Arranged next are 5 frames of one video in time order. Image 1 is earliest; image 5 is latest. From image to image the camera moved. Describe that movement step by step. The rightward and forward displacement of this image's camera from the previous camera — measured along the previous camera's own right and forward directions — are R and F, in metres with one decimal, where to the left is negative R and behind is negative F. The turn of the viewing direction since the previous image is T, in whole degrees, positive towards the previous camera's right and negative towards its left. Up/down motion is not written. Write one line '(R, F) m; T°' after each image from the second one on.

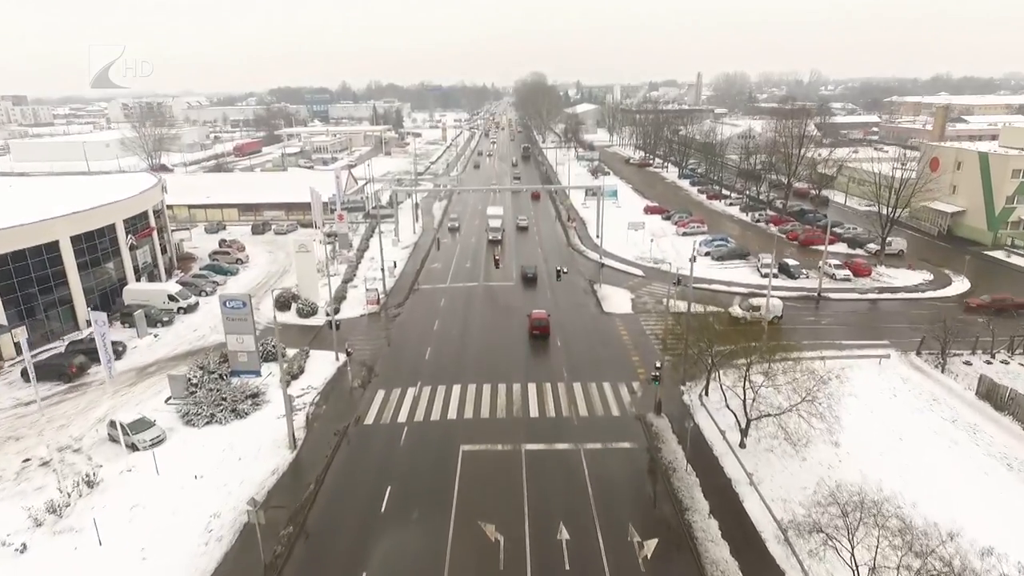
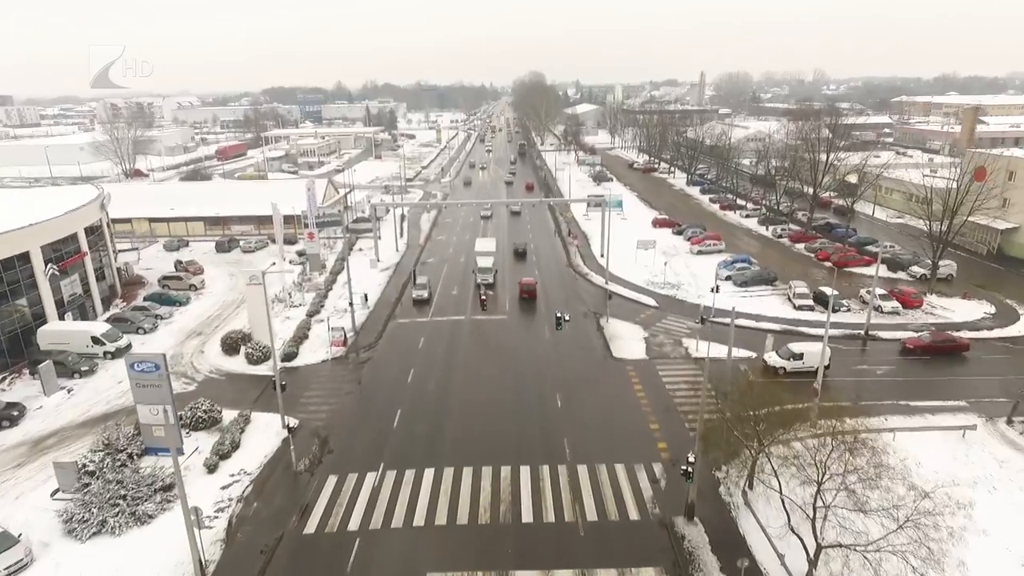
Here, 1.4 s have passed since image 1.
(+0.5, +6.2) m; 0°
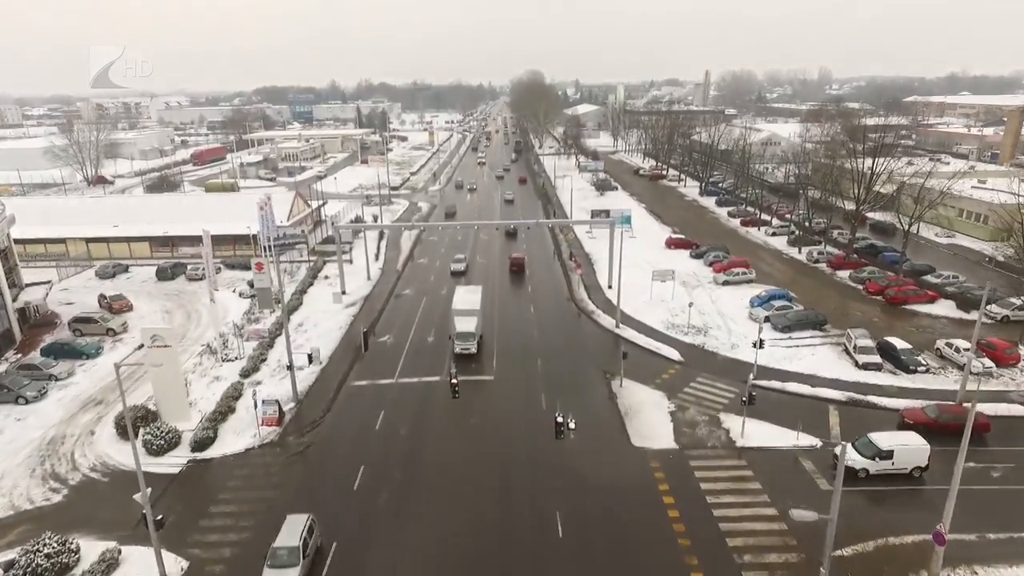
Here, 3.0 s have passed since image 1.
(+0.6, +7.9) m; 0°
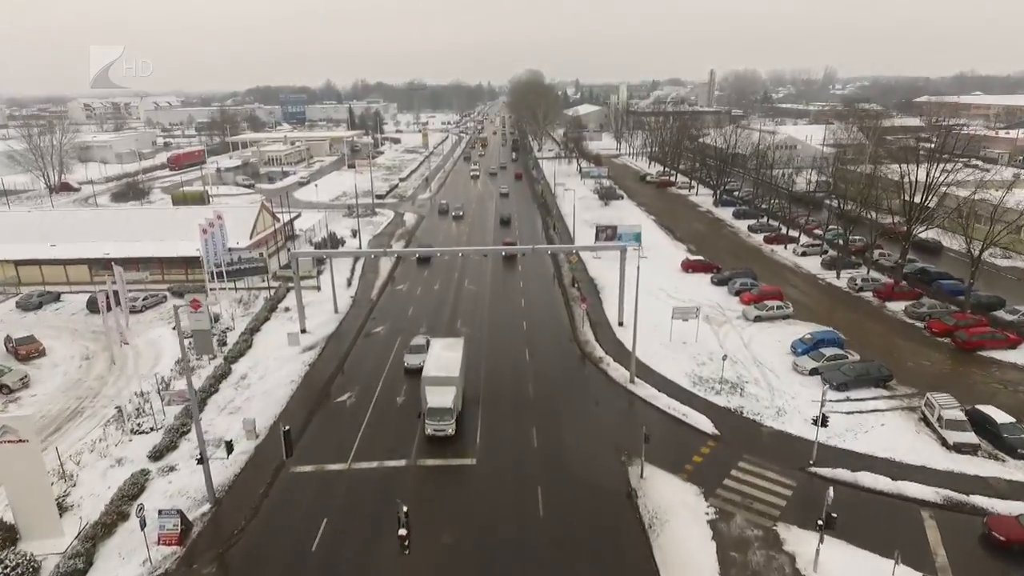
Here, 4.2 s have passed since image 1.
(+0.5, +6.7) m; 0°
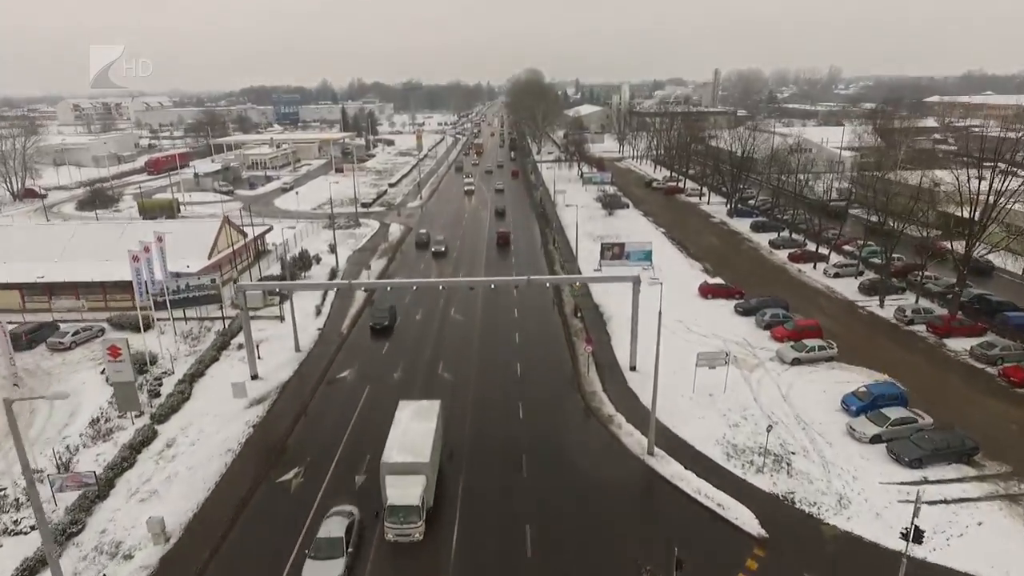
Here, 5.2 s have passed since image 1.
(+0.5, +5.7) m; 0°
